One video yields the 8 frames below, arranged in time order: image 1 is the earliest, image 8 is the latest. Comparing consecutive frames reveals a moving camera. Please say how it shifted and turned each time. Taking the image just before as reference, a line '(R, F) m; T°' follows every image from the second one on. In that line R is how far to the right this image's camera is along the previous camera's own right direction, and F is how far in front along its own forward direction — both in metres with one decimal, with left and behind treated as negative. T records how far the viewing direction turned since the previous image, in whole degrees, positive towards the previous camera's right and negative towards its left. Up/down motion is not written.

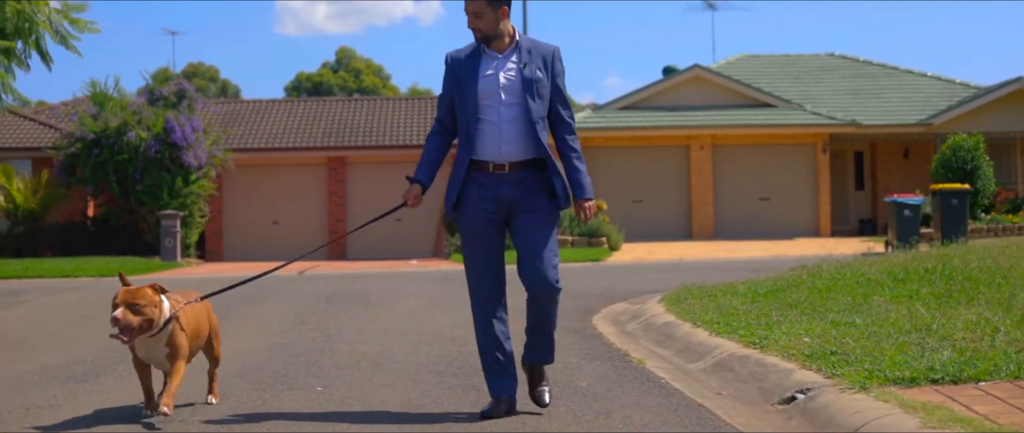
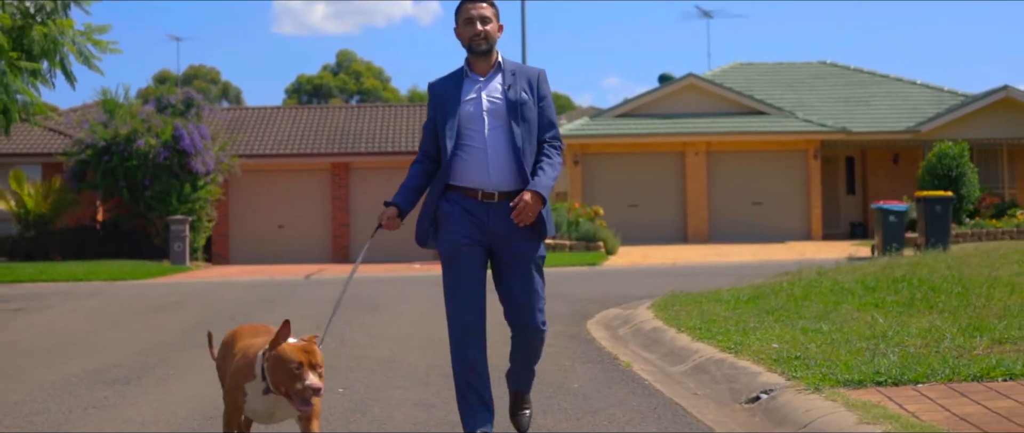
(0.0, -0.8) m; 0°
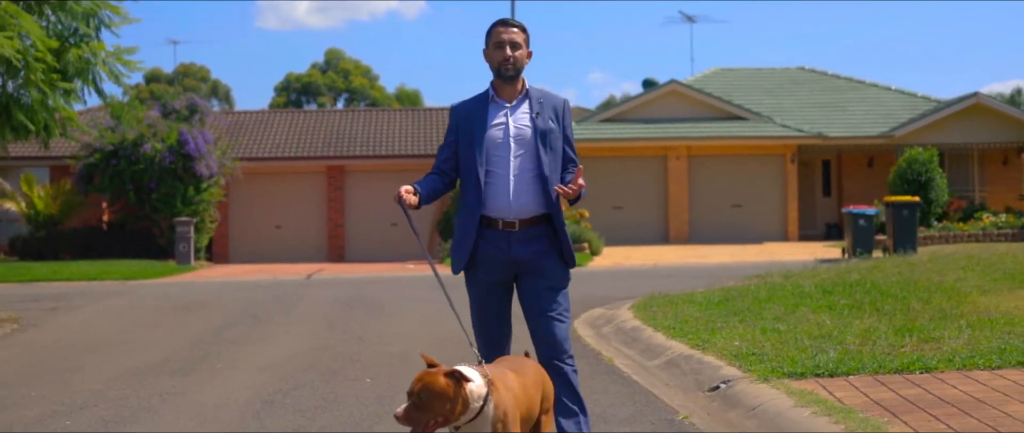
(-0.1, -1.3) m; 0°
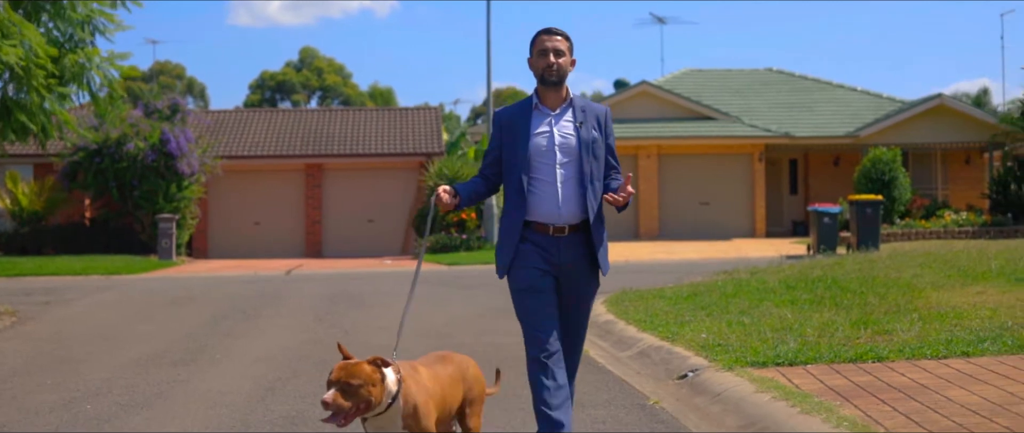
(-0.1, -0.6) m; +1°
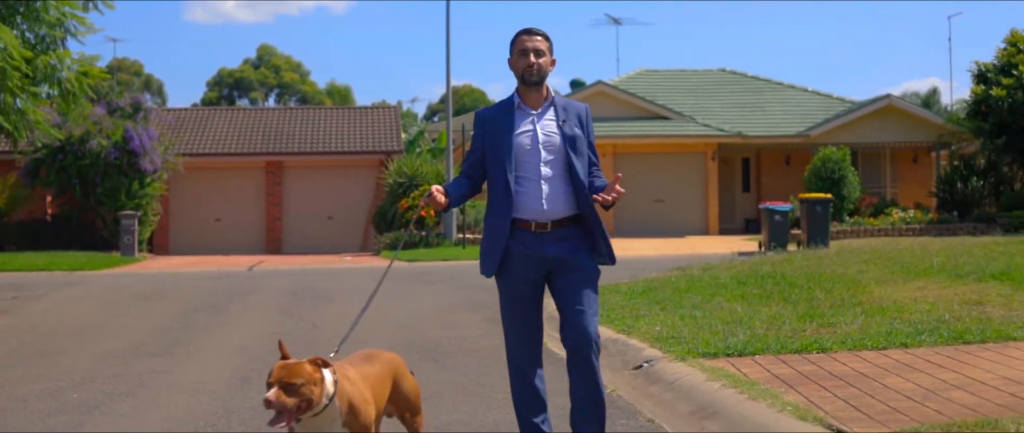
(0.0, -0.5) m; +1°
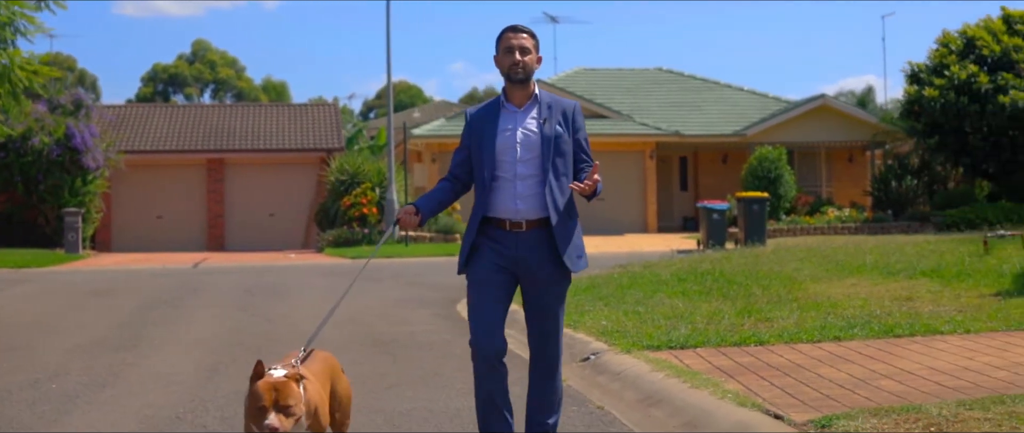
(-0.1, -0.4) m; +2°
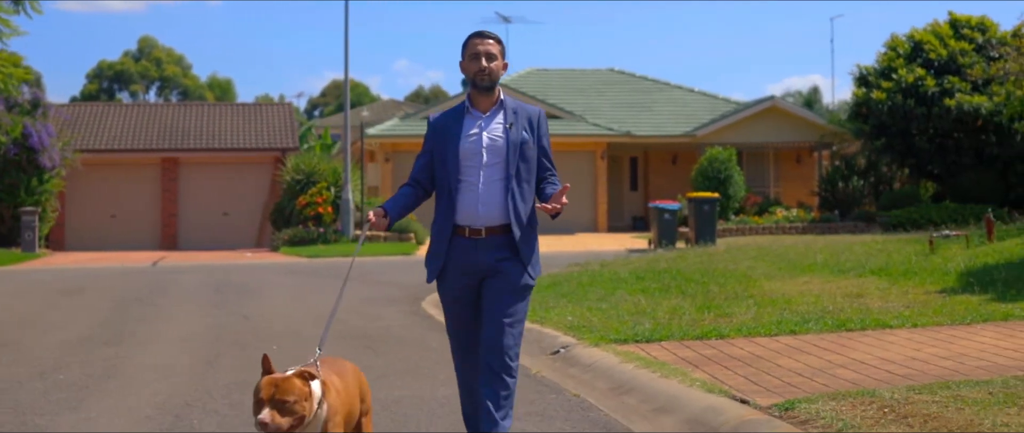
(-0.1, -0.5) m; +2°
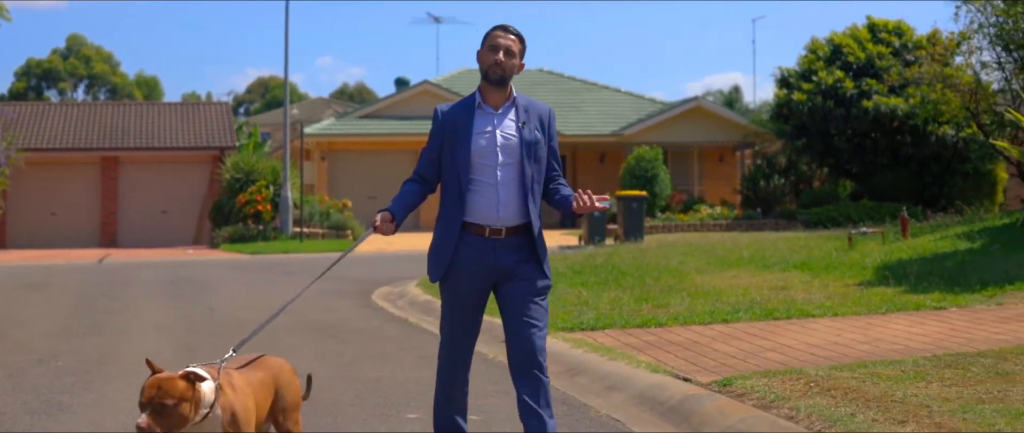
(-0.2, -0.9) m; +2°
